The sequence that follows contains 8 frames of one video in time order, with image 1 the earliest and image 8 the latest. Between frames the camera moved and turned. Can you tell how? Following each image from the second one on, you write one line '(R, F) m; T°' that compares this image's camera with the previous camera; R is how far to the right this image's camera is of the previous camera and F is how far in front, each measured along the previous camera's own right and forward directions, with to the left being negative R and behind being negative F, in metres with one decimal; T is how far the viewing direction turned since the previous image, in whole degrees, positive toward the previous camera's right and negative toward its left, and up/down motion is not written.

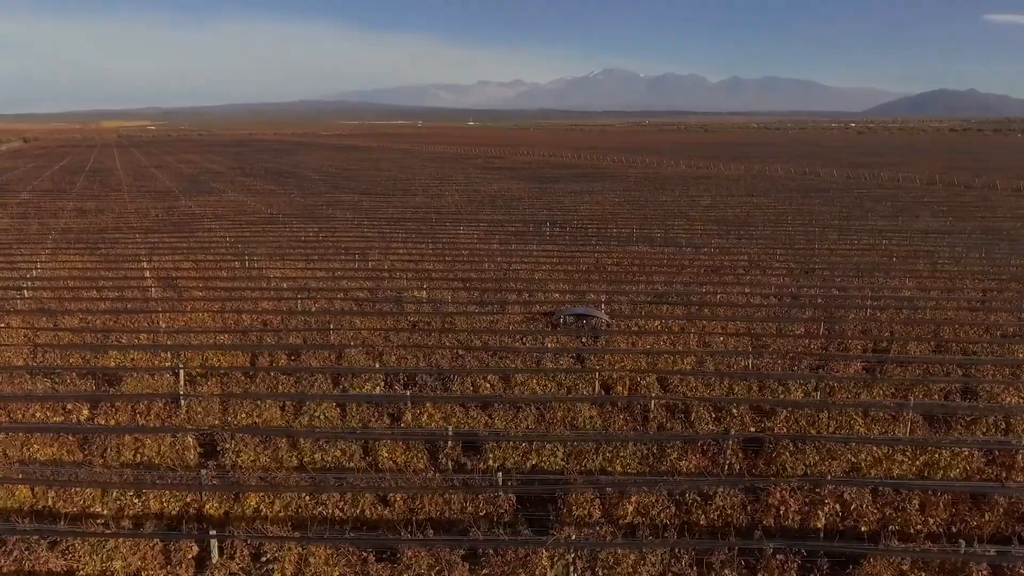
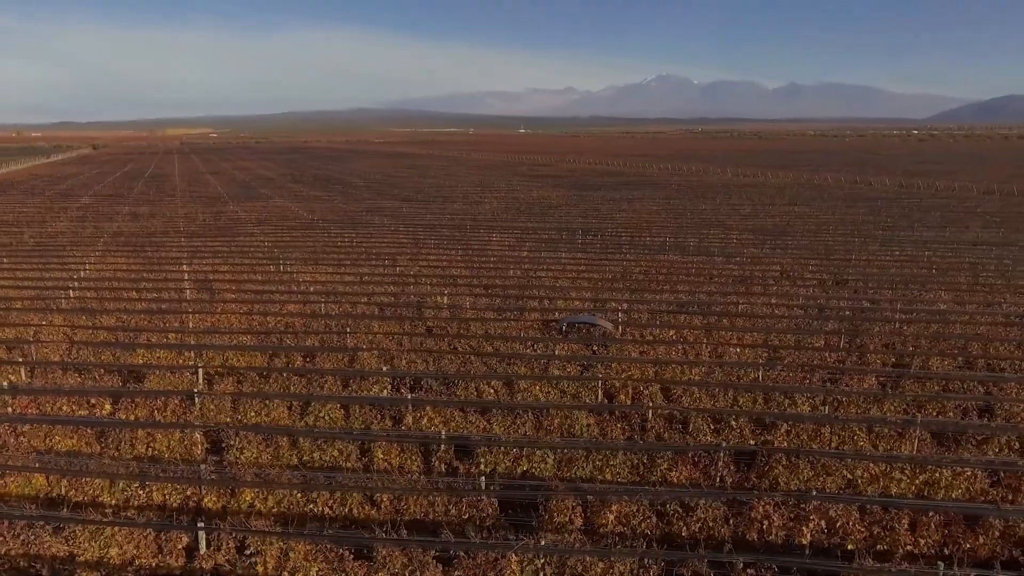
(+0.7, -0.1) m; -4°
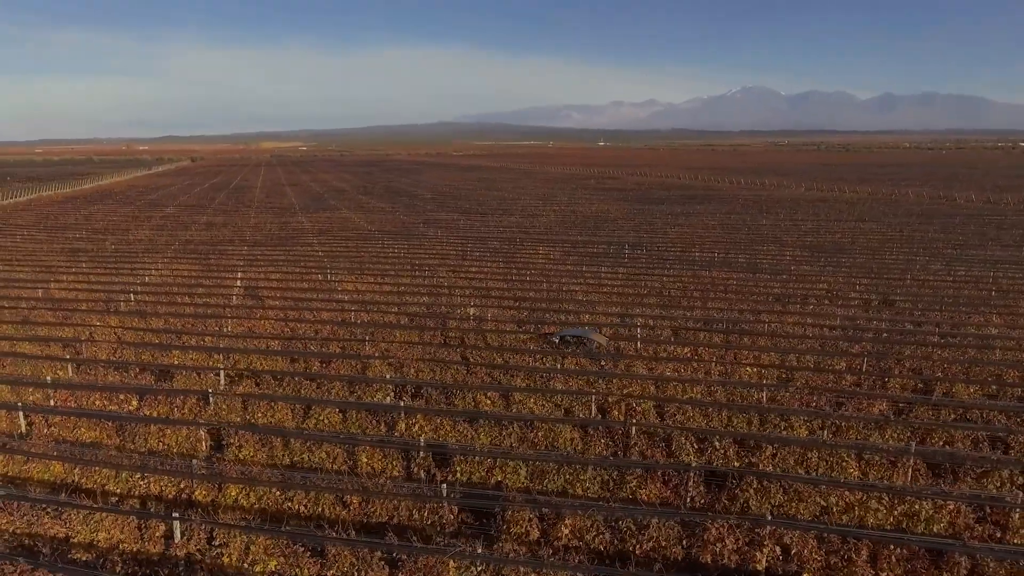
(+1.3, -0.1) m; -6°
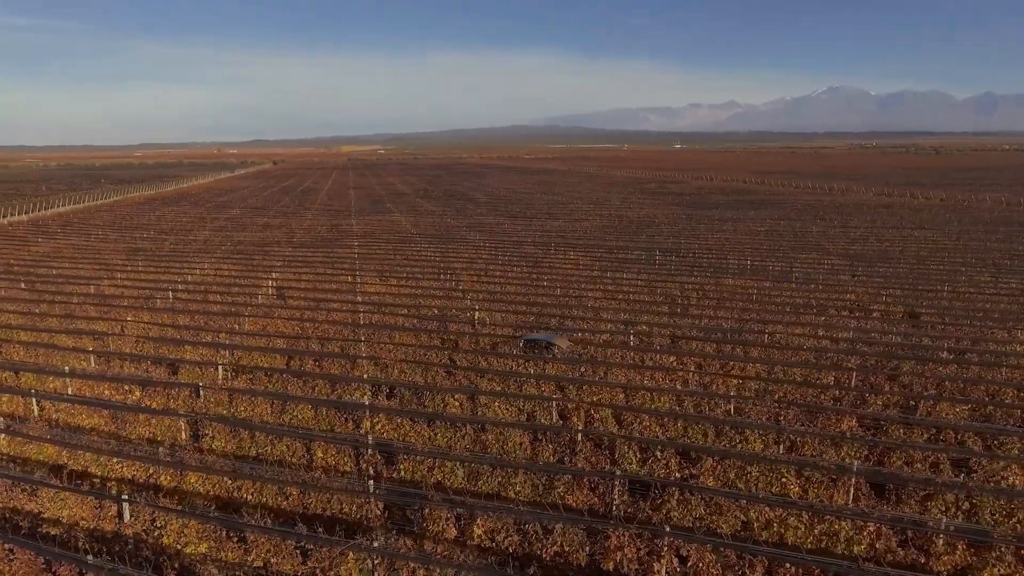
(+1.8, -0.2) m; -6°
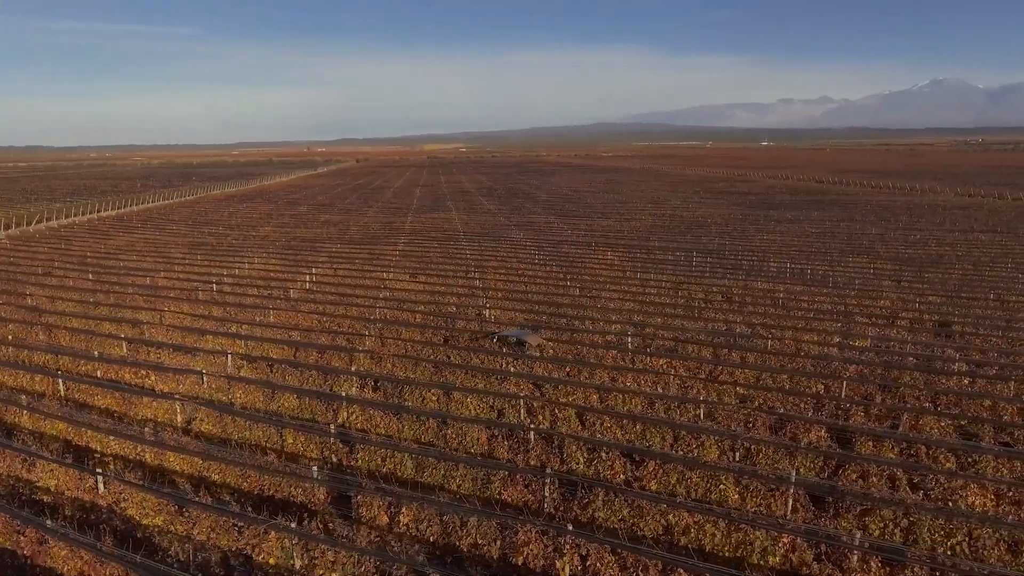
(+1.8, -0.2) m; -7°
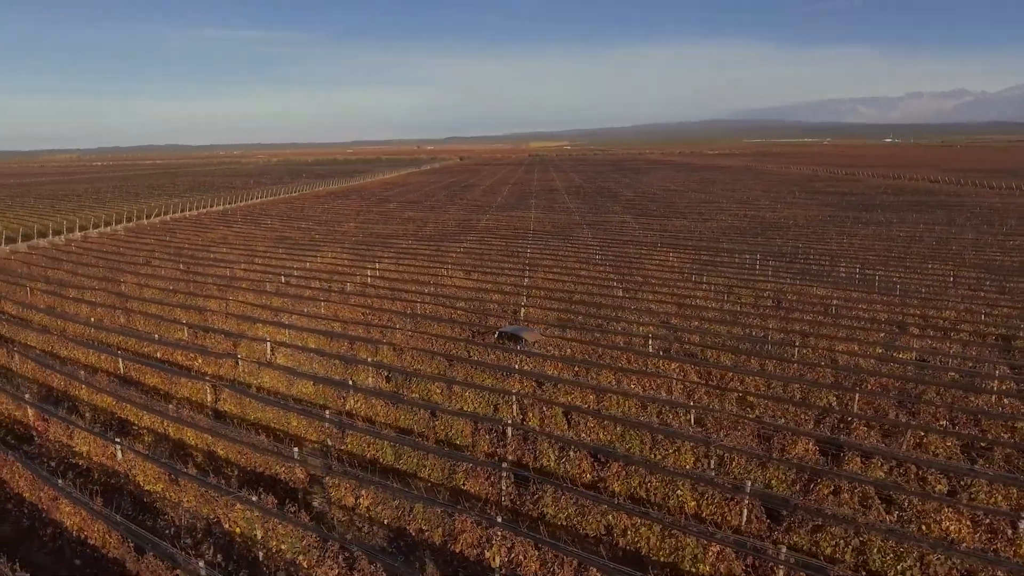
(+1.9, -0.2) m; -9°
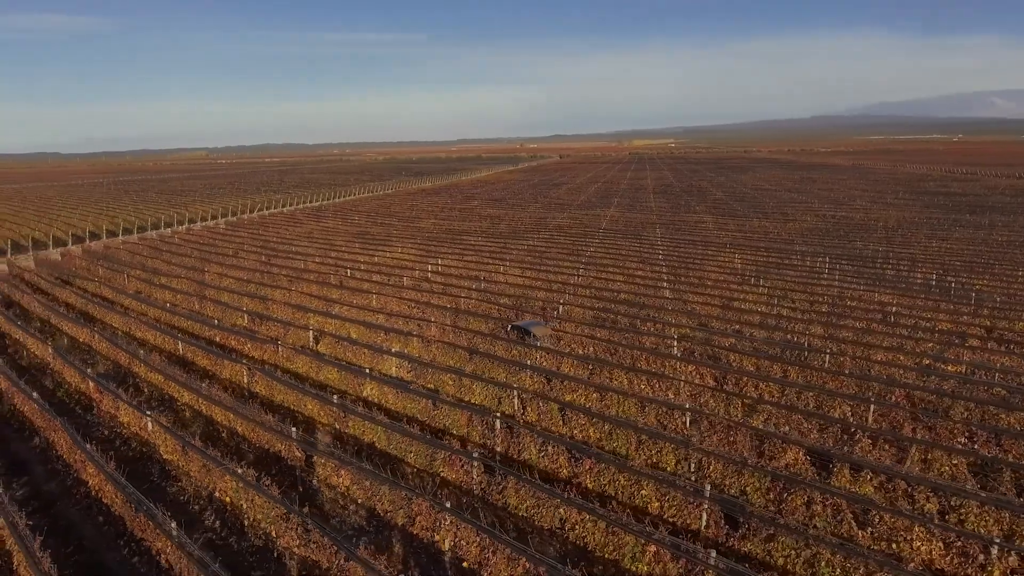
(+1.7, -0.1) m; -8°
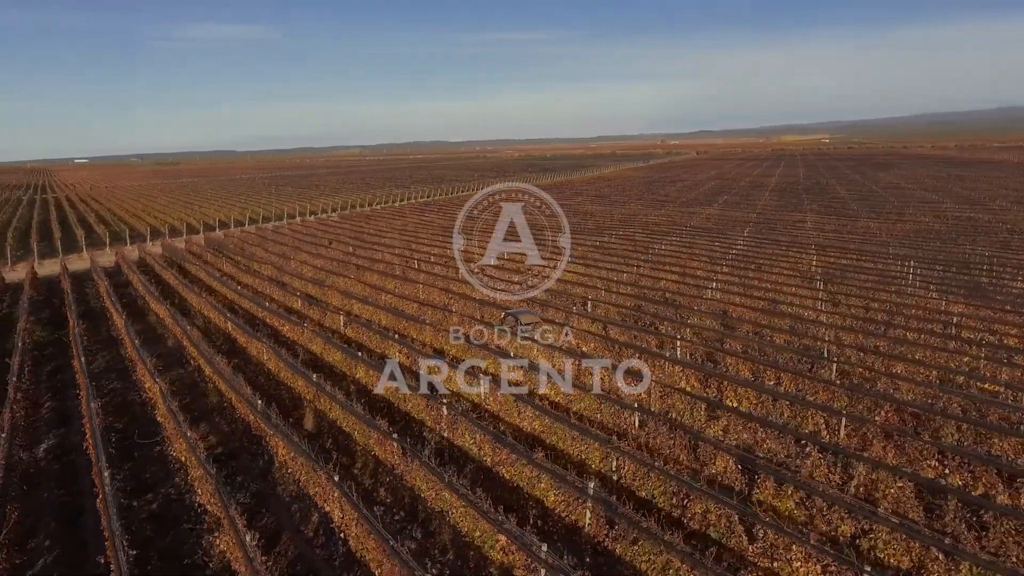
(+3.0, +0.1) m; -11°
